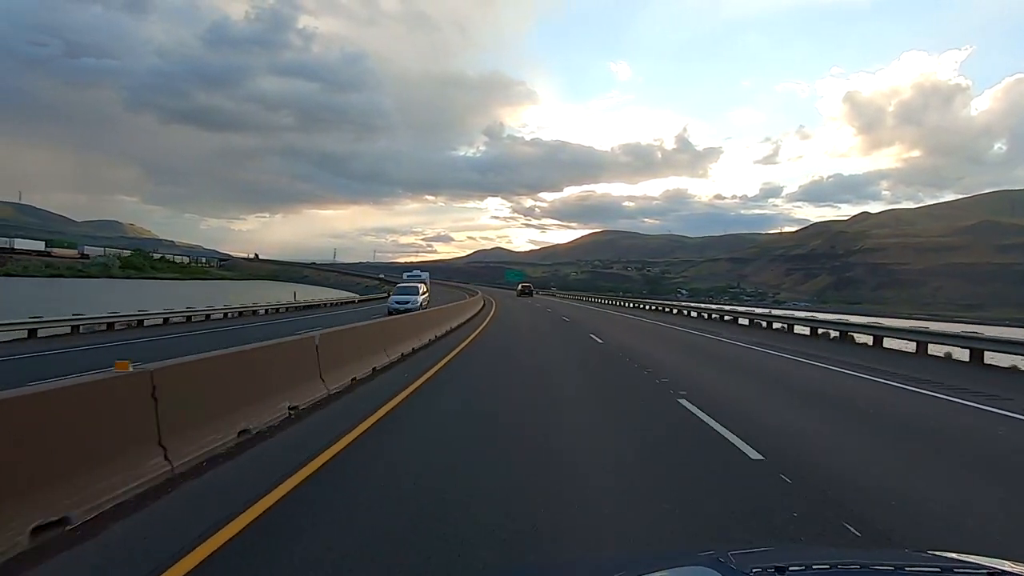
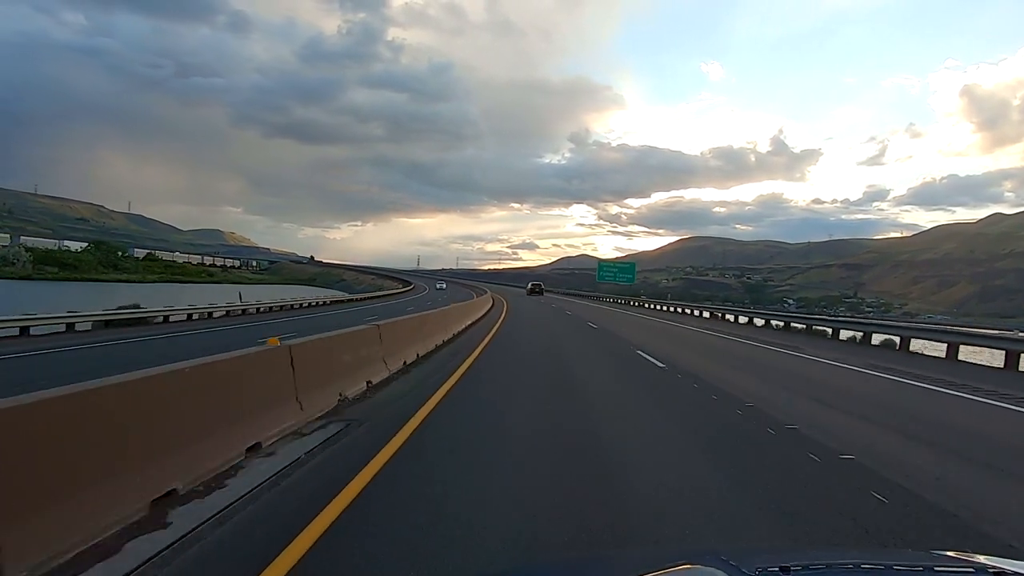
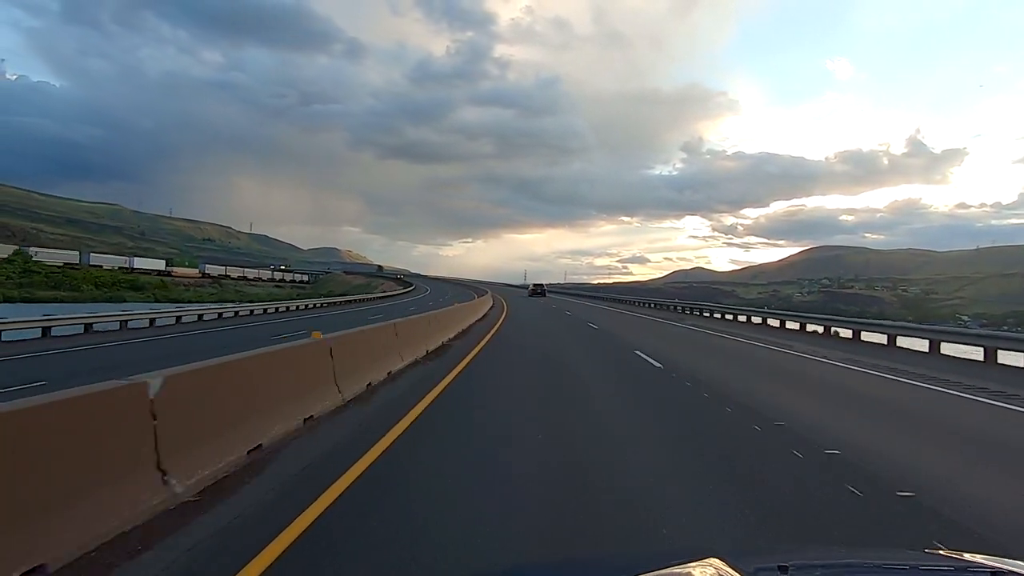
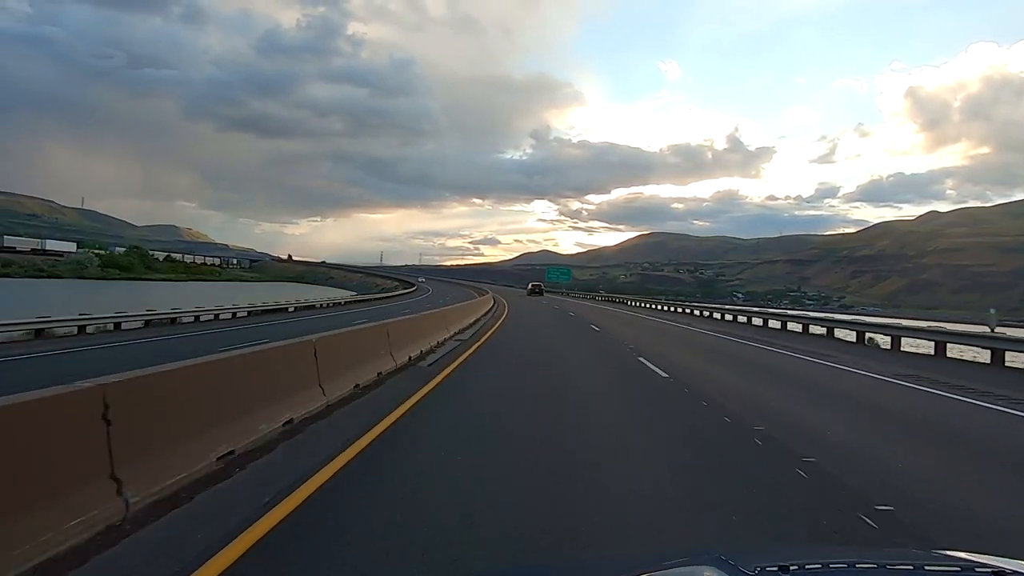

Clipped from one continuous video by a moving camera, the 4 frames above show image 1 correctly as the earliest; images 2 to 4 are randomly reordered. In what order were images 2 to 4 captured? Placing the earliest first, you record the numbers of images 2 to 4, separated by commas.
4, 2, 3
